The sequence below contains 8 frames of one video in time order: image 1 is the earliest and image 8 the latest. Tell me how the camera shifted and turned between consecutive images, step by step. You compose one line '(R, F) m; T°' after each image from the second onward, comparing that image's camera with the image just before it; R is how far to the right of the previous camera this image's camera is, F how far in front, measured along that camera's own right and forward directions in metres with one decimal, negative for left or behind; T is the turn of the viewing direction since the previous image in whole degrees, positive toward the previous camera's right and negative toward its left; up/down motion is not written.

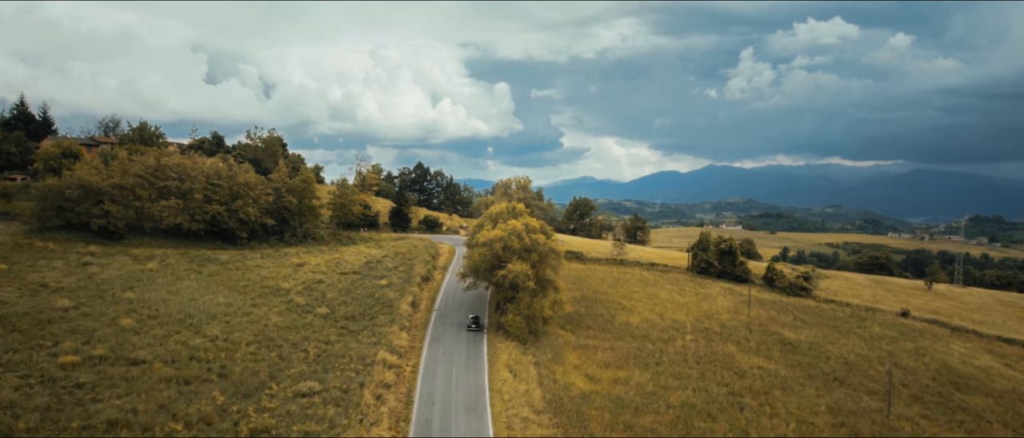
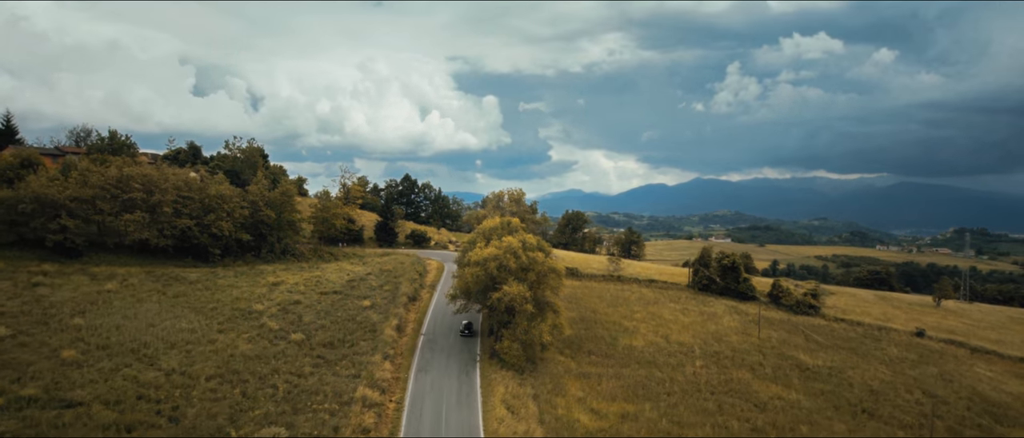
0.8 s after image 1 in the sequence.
(-0.3, +2.8) m; +1°
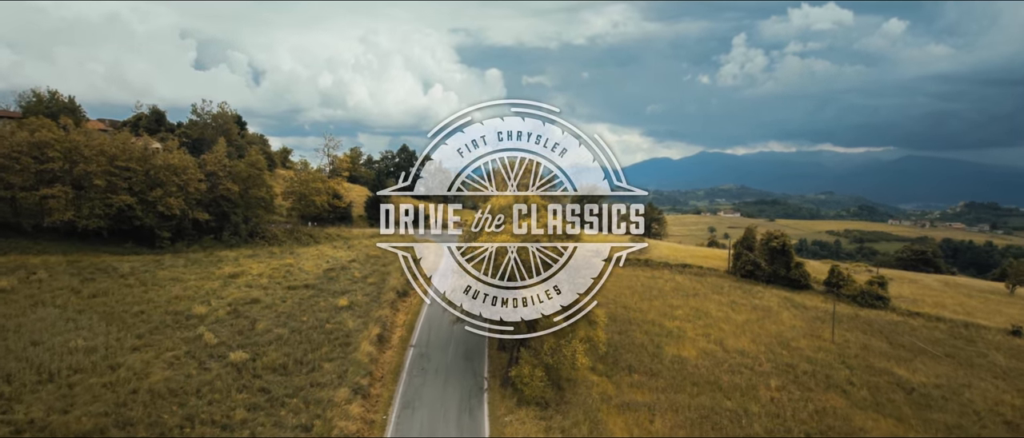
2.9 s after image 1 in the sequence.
(-0.5, +7.5) m; 0°
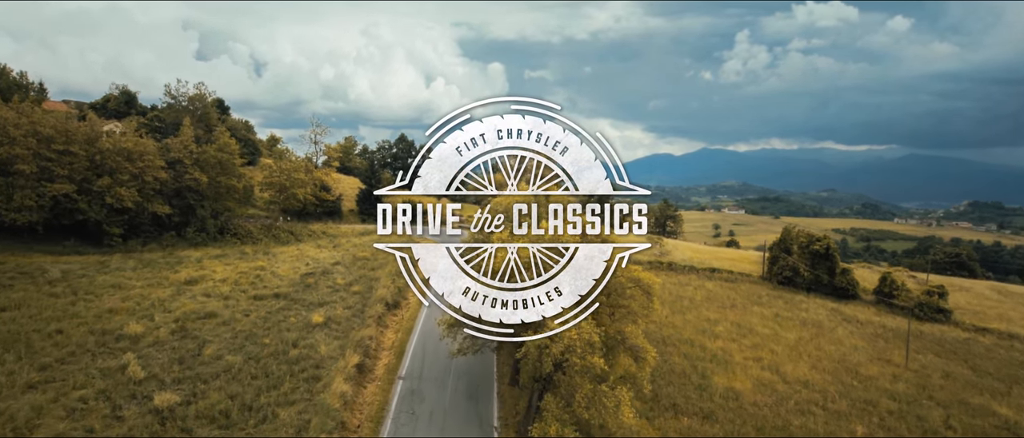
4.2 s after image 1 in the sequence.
(-0.5, +5.0) m; 0°
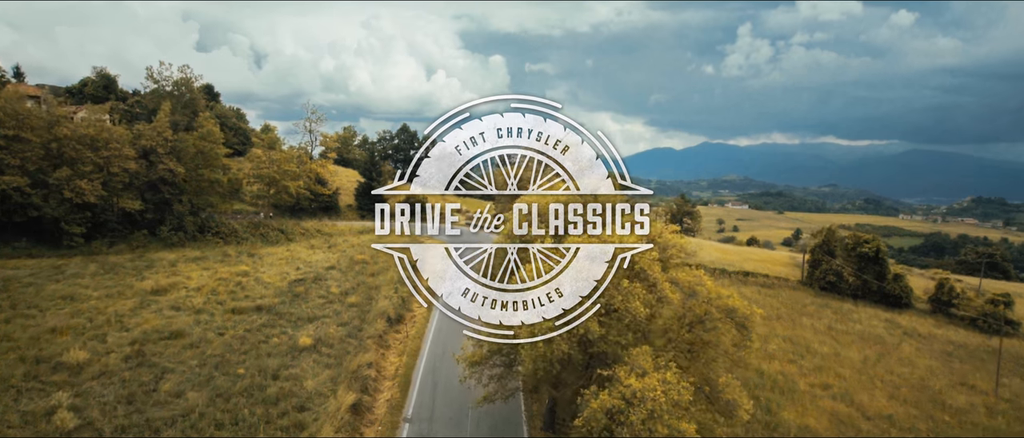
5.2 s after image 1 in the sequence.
(-0.8, +3.8) m; 0°
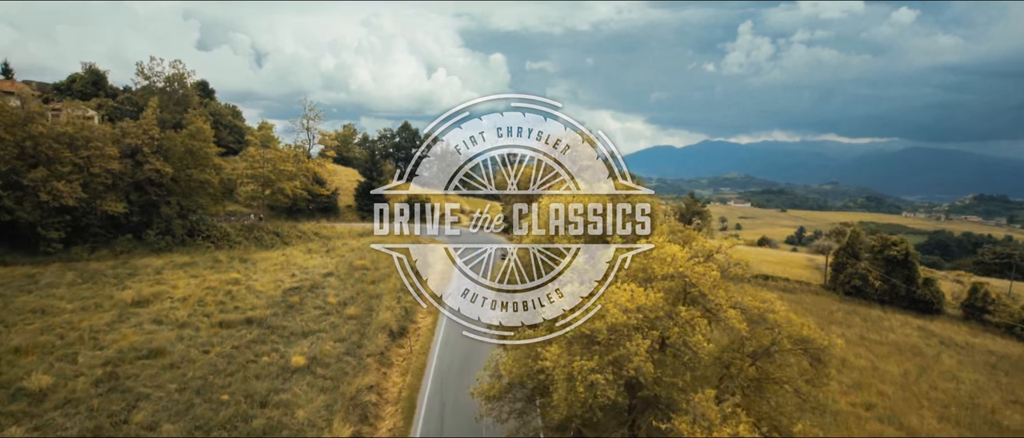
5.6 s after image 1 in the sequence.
(-0.4, +1.8) m; 0°
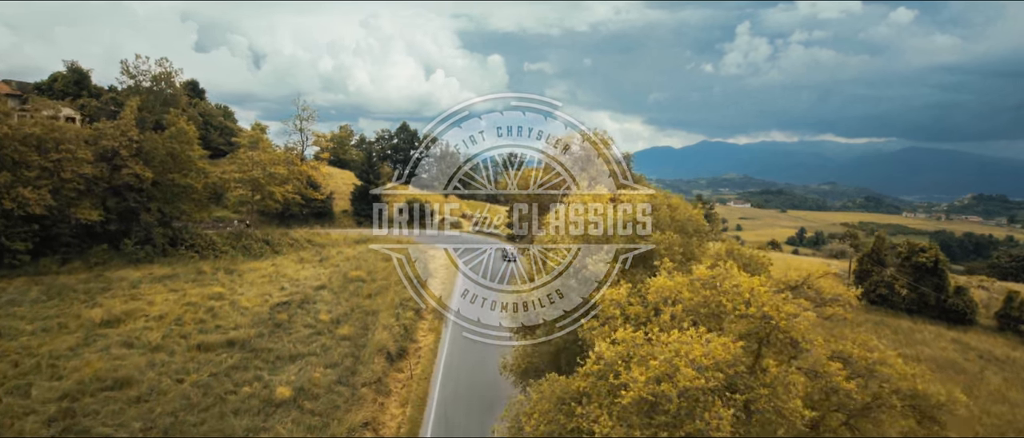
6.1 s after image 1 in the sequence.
(-0.3, +1.9) m; 0°
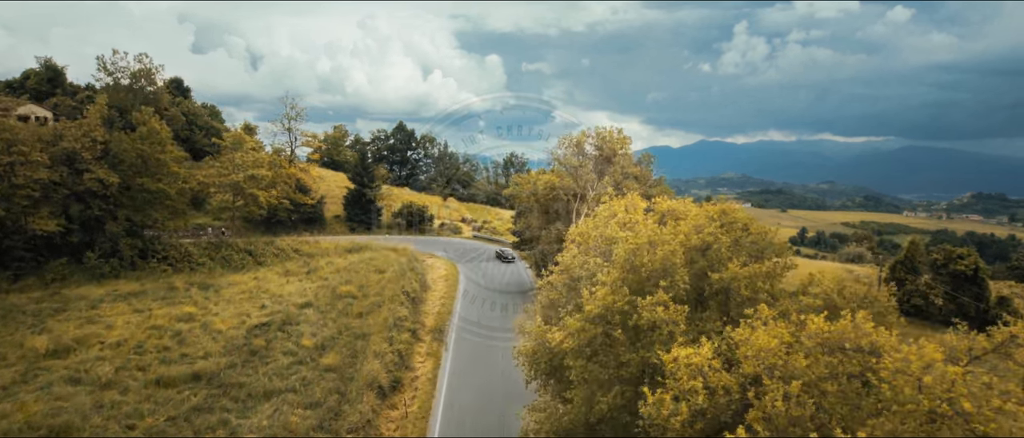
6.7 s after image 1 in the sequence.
(-0.3, +2.4) m; 0°
